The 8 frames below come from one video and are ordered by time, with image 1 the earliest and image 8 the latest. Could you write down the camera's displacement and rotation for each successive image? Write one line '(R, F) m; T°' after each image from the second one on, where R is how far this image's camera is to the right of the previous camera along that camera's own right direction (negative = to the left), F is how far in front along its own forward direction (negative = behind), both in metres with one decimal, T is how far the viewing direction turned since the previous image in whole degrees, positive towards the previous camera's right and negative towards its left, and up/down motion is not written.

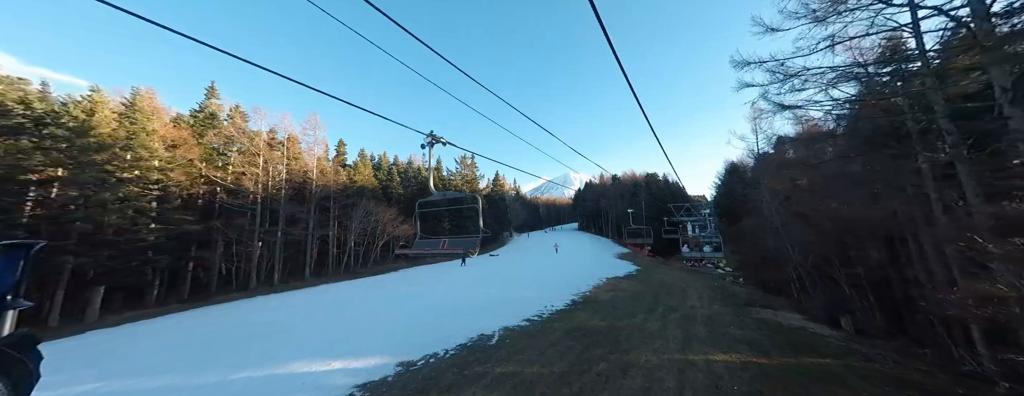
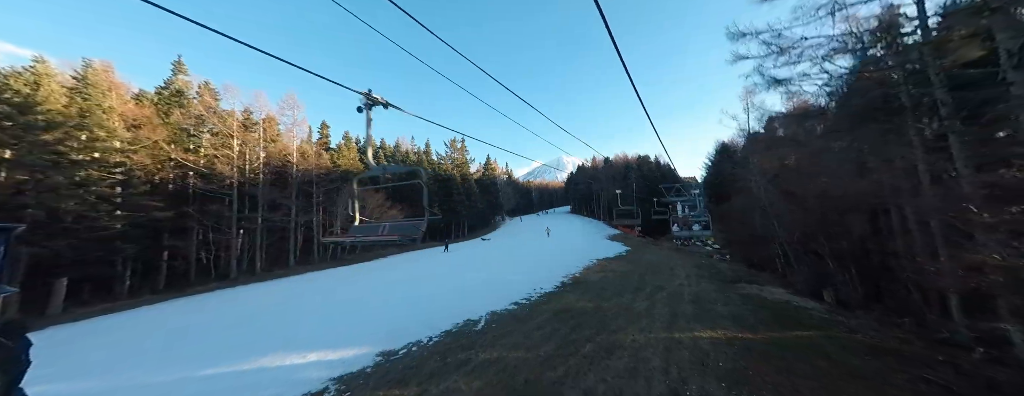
(+0.3, +0.3) m; +1°
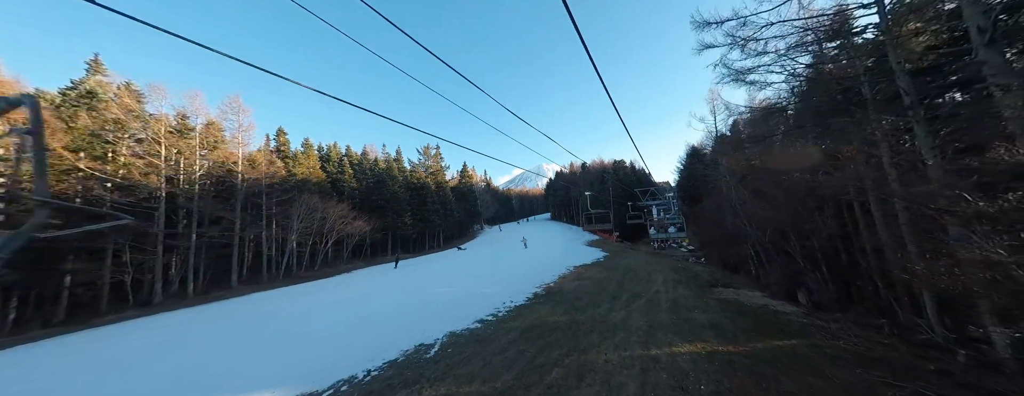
(+0.6, +0.7) m; +4°
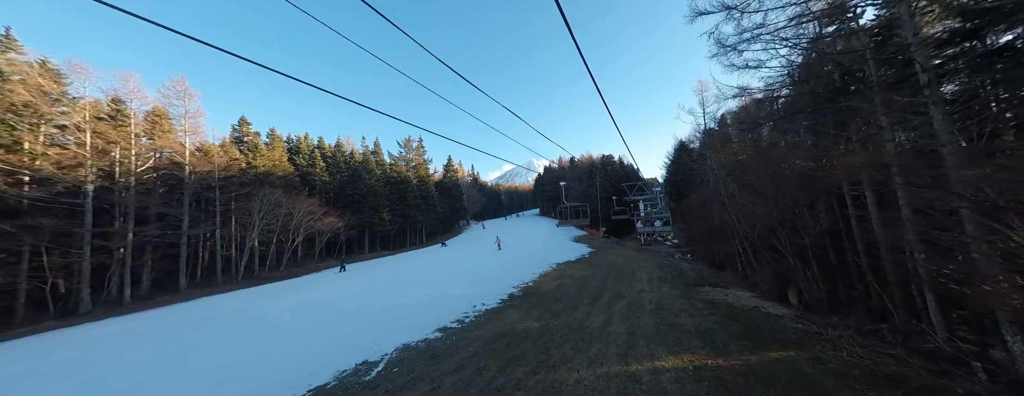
(+0.6, +0.9) m; +2°
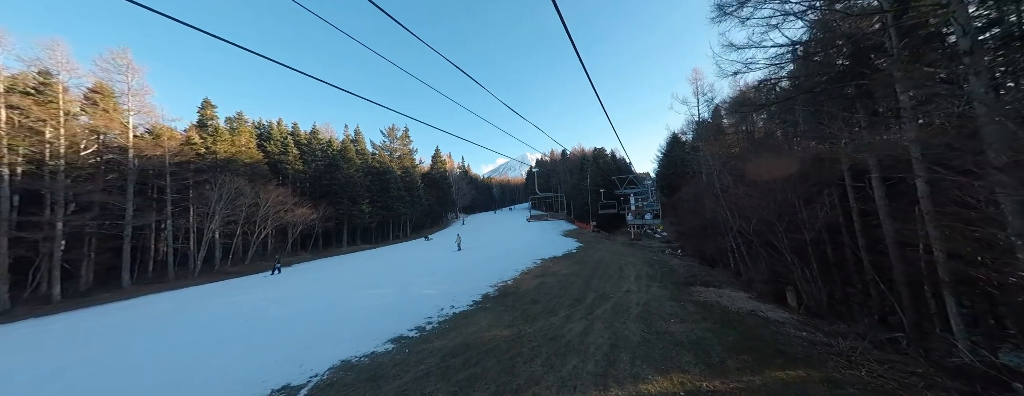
(+0.5, +0.9) m; +1°
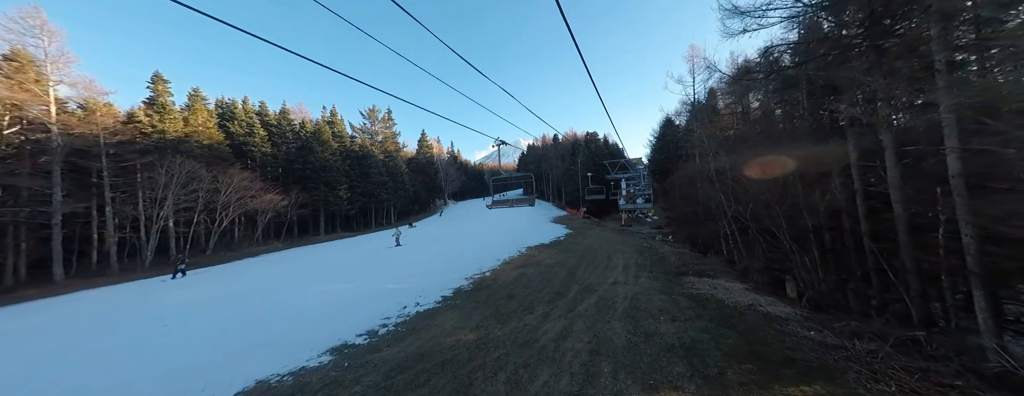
(+0.5, +0.9) m; +1°
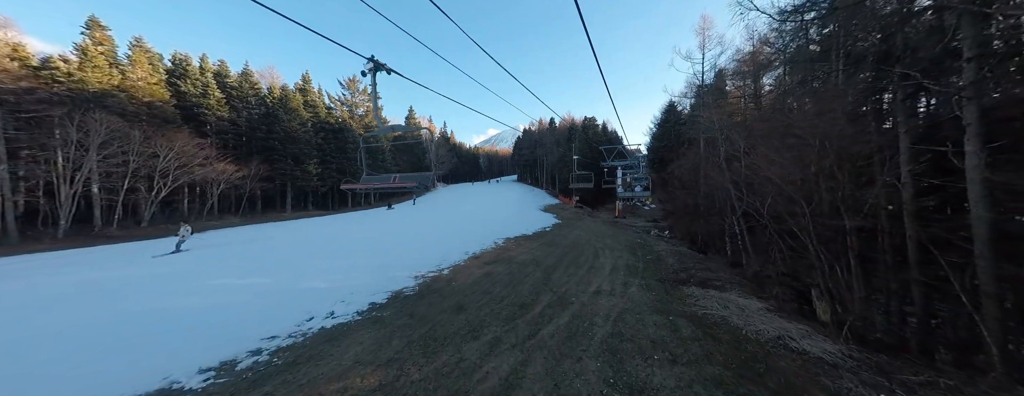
(+0.8, +1.6) m; +1°
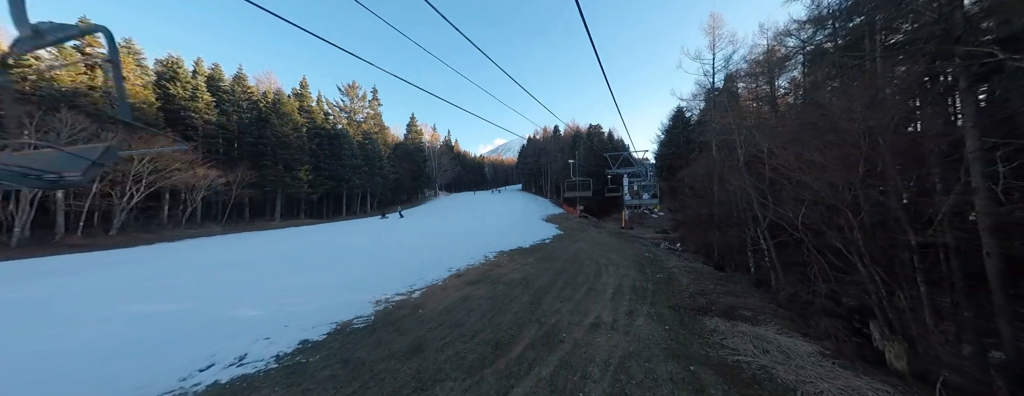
(+0.5, +1.0) m; -1°
